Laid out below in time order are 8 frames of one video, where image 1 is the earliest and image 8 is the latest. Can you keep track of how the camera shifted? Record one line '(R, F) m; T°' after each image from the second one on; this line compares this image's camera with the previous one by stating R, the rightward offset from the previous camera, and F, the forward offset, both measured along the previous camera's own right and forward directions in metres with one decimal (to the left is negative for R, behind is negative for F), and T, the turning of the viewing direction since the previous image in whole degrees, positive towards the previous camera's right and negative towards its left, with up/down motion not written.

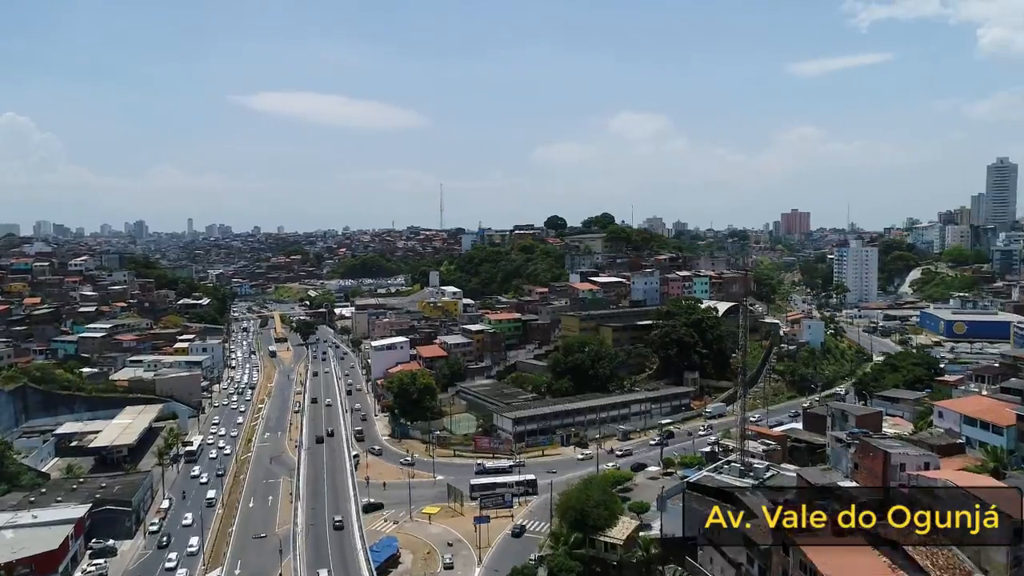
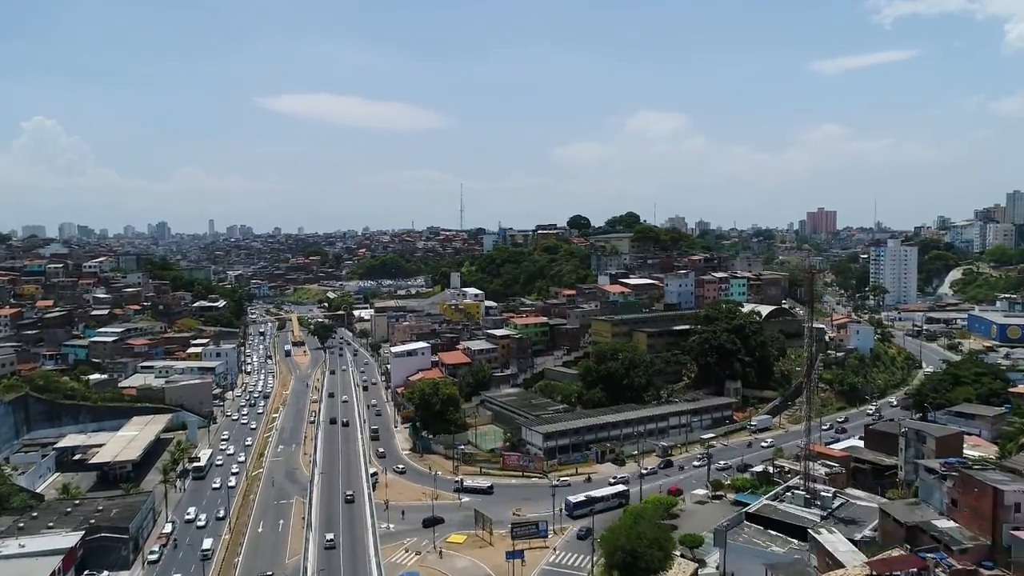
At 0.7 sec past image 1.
(-0.4, +2.0) m; -2°
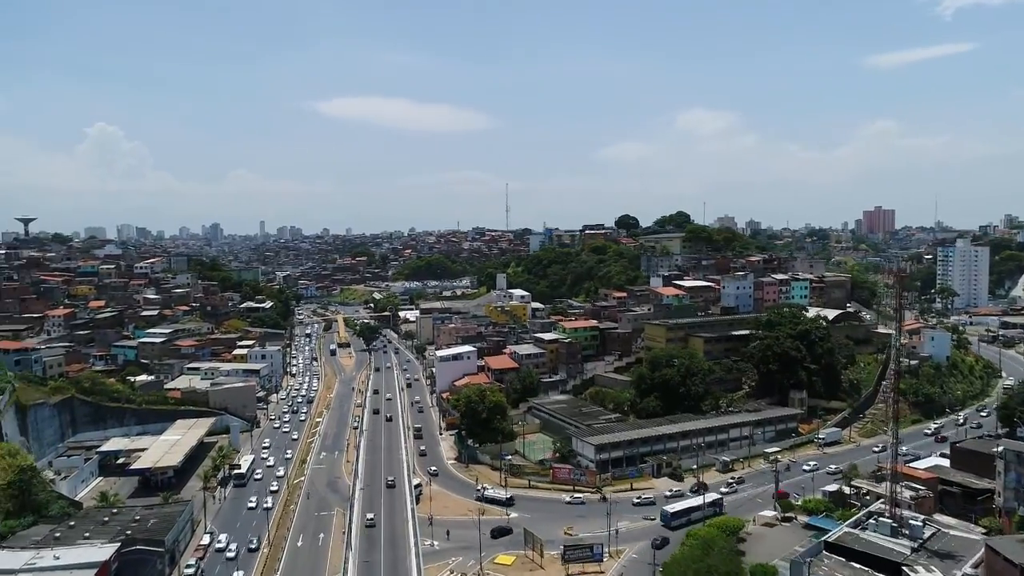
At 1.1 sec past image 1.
(-0.2, +1.2) m; -4°
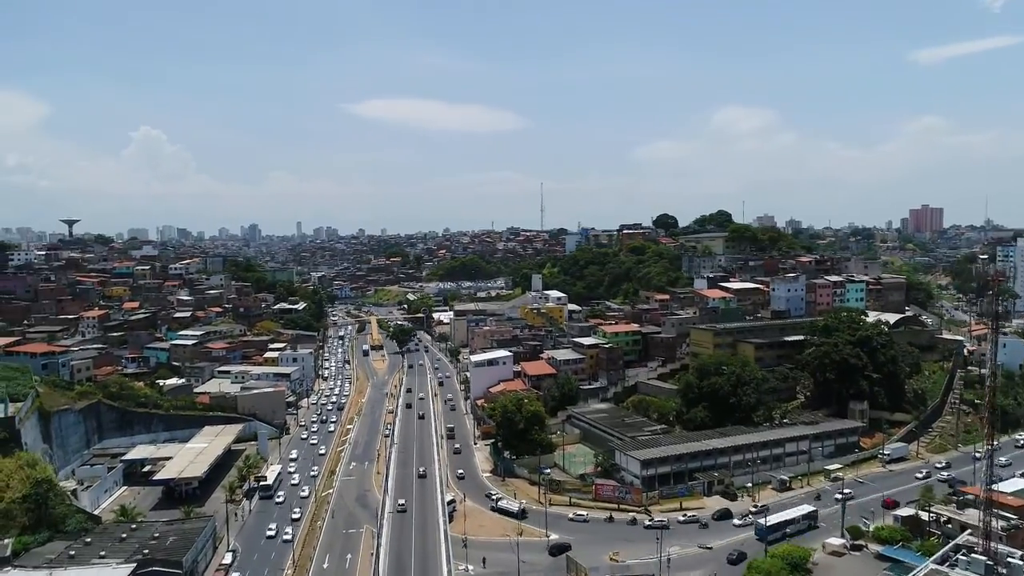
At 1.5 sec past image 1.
(-0.2, +1.4) m; -3°
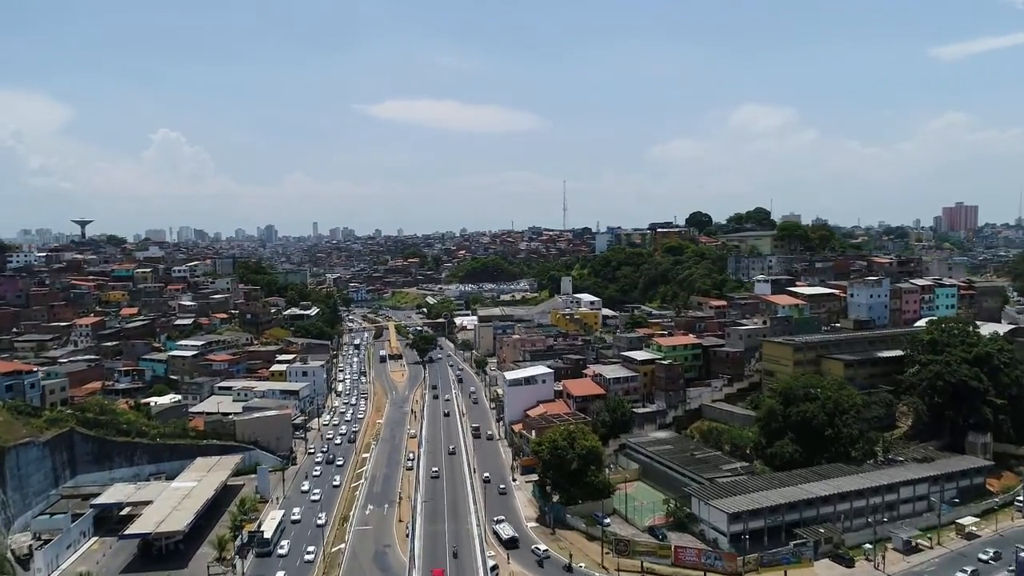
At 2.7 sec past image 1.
(-0.9, +4.2) m; -1°
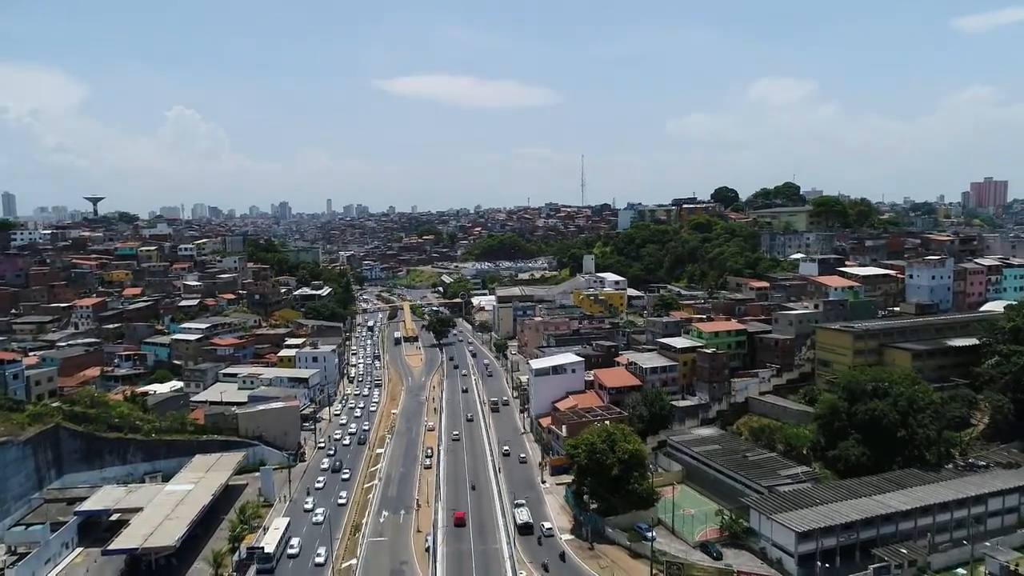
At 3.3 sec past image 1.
(-0.4, +2.3) m; -1°
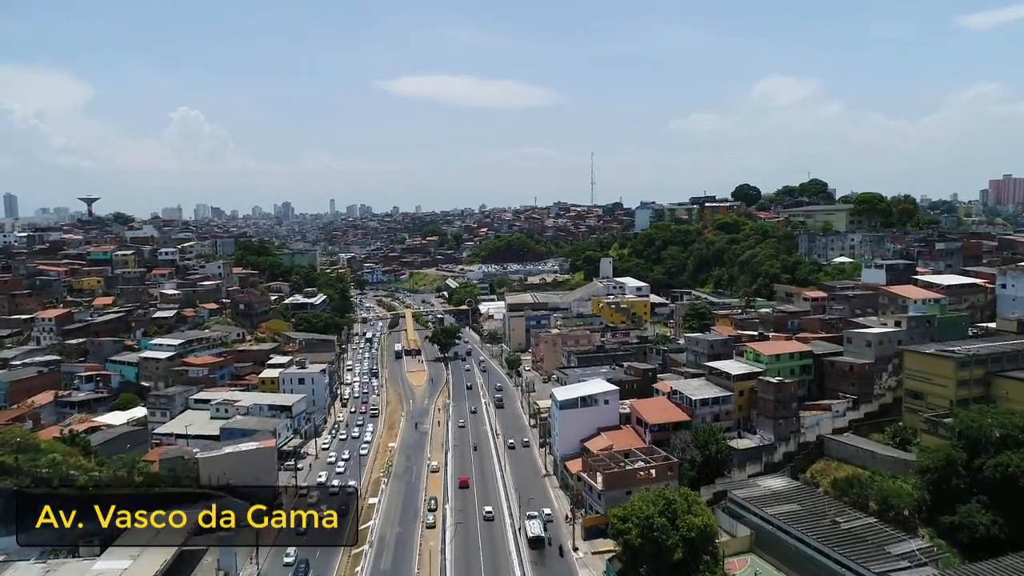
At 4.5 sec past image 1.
(-0.4, +4.1) m; 0°
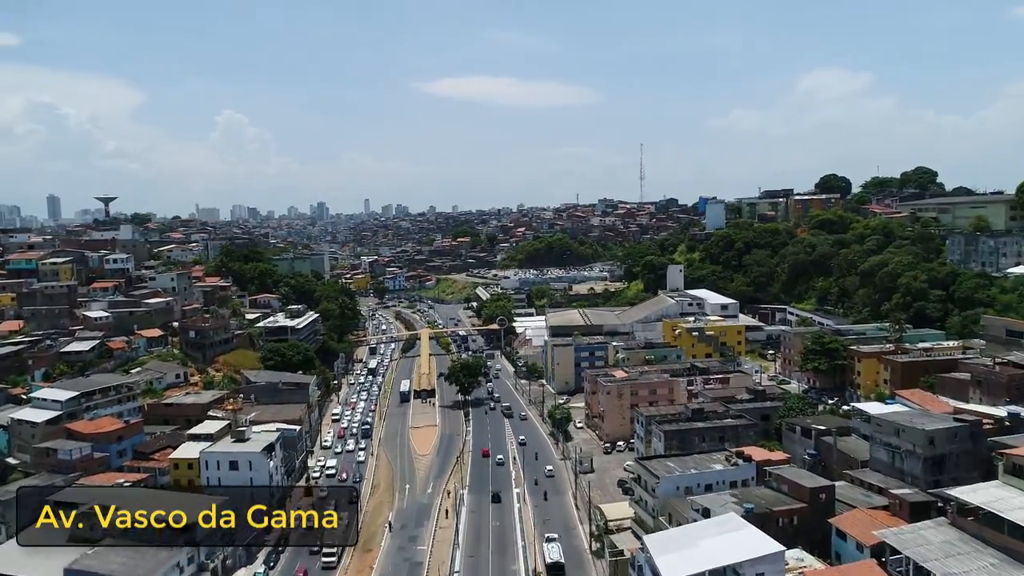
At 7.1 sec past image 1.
(-0.3, +10.1) m; -3°
